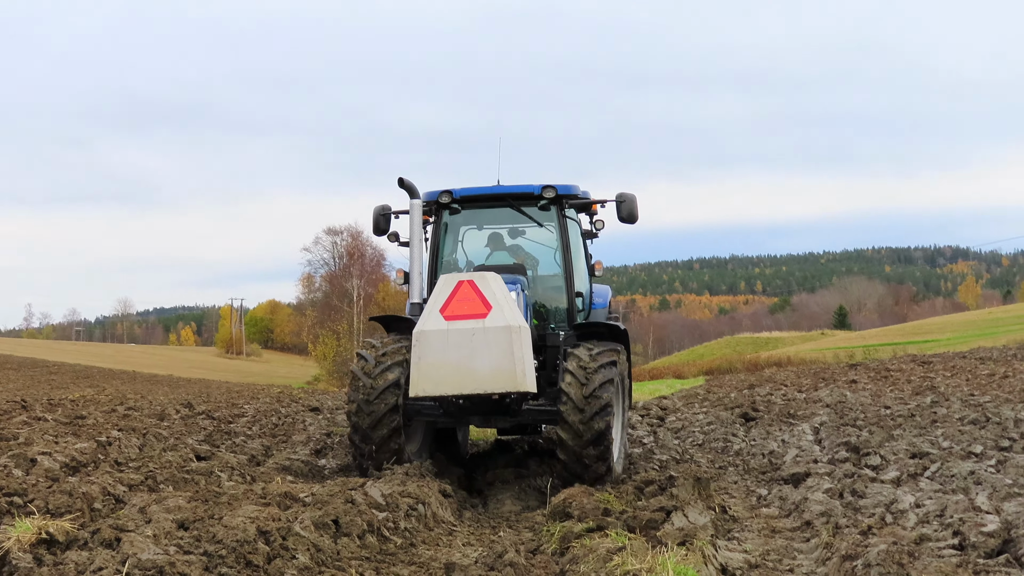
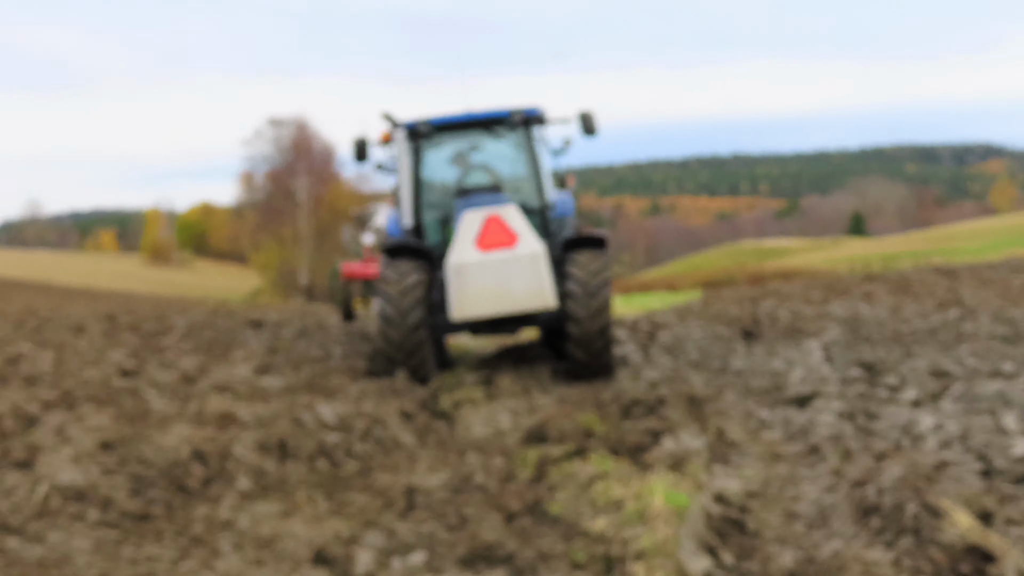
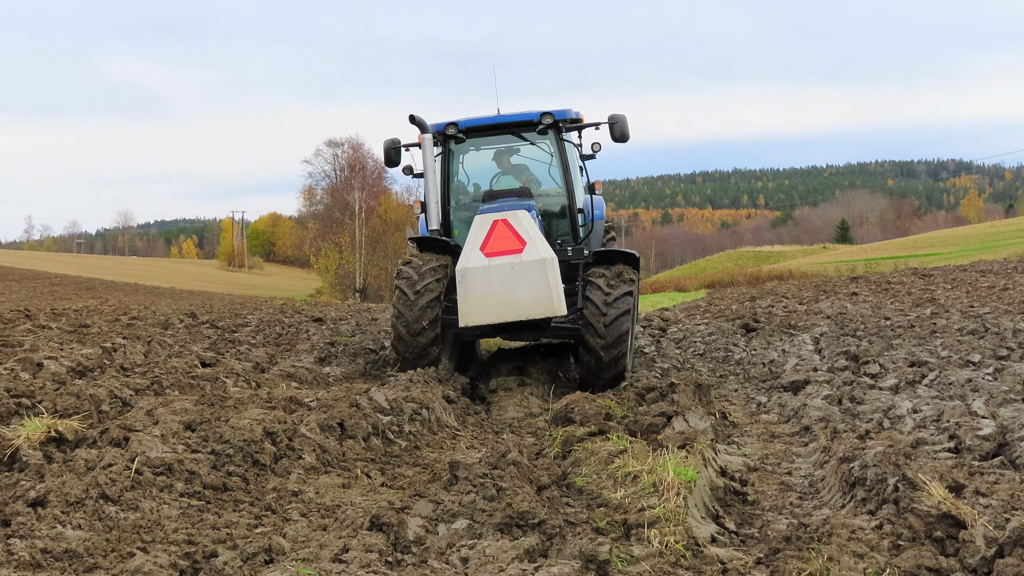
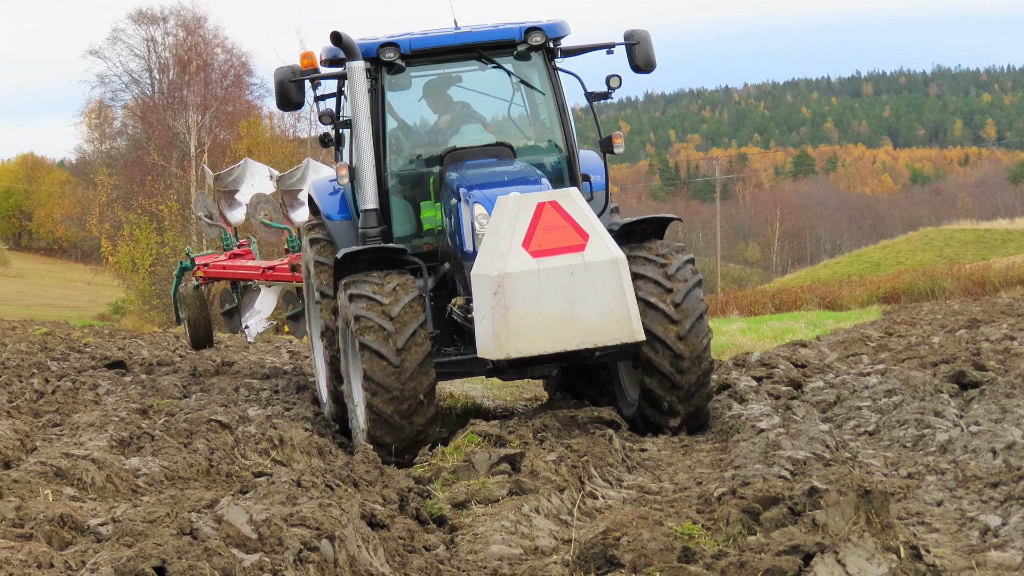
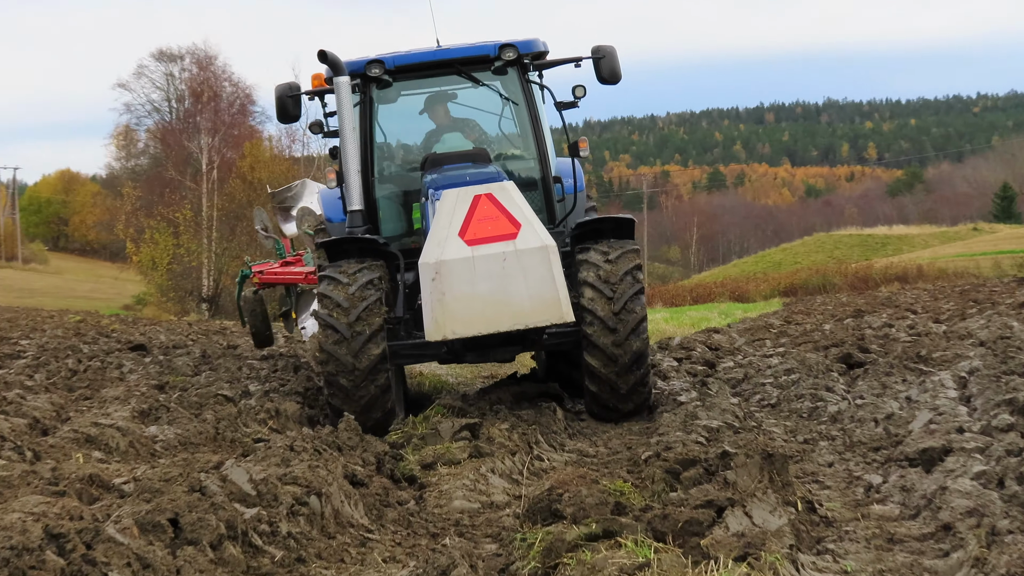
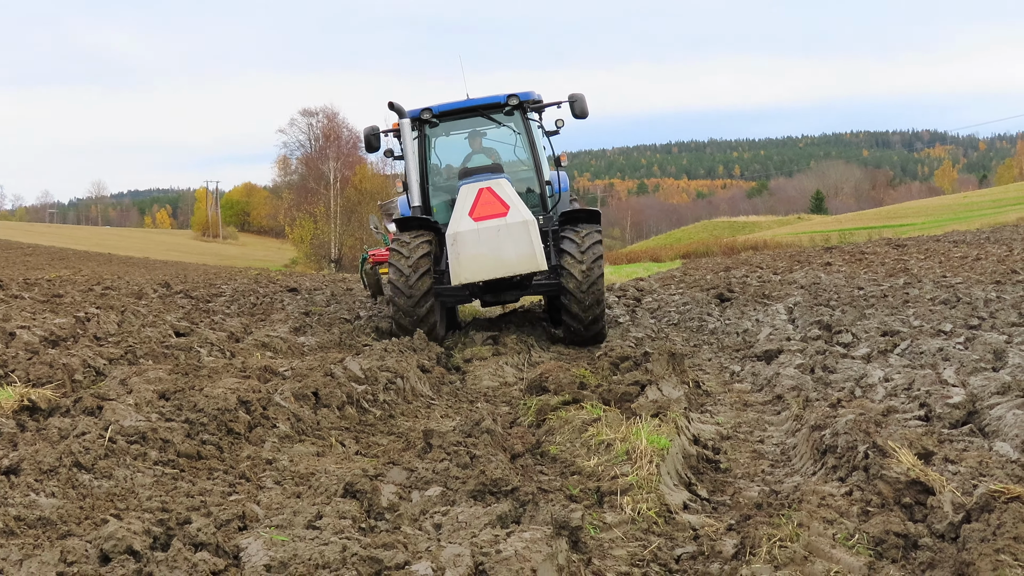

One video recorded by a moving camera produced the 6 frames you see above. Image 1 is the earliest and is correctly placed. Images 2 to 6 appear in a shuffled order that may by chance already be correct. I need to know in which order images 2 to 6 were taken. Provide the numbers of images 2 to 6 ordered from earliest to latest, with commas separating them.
3, 6, 2, 5, 4
